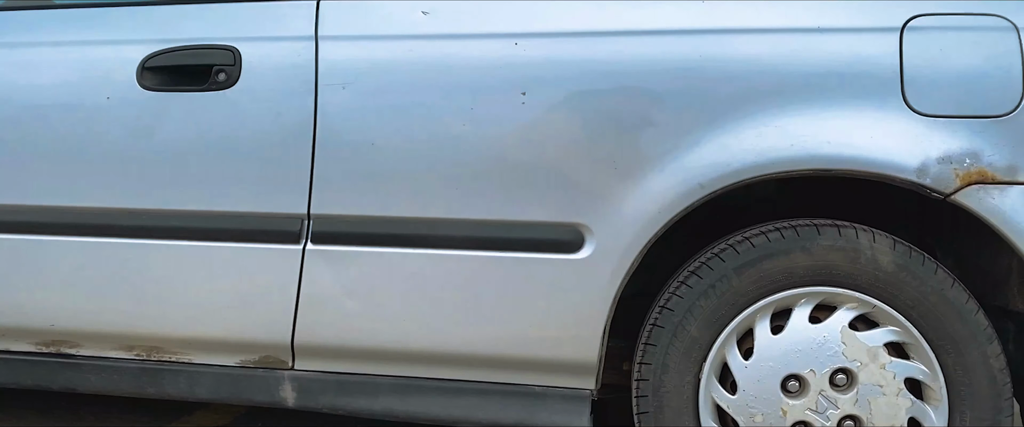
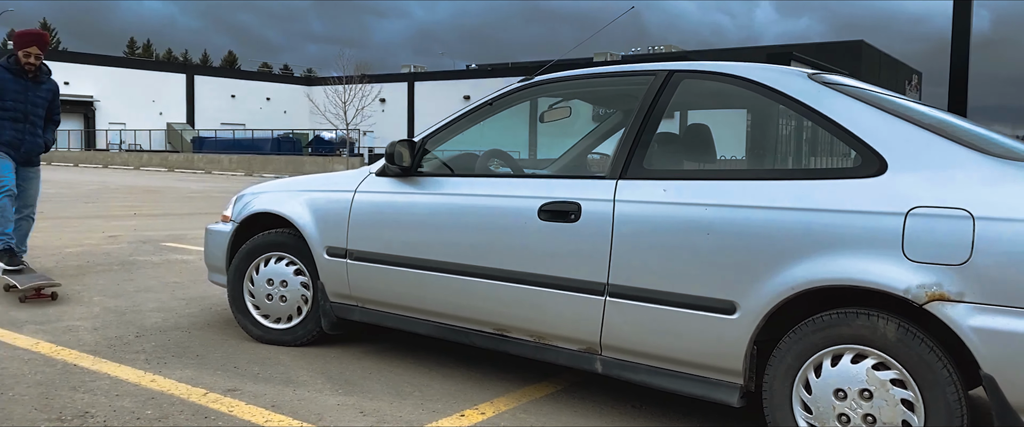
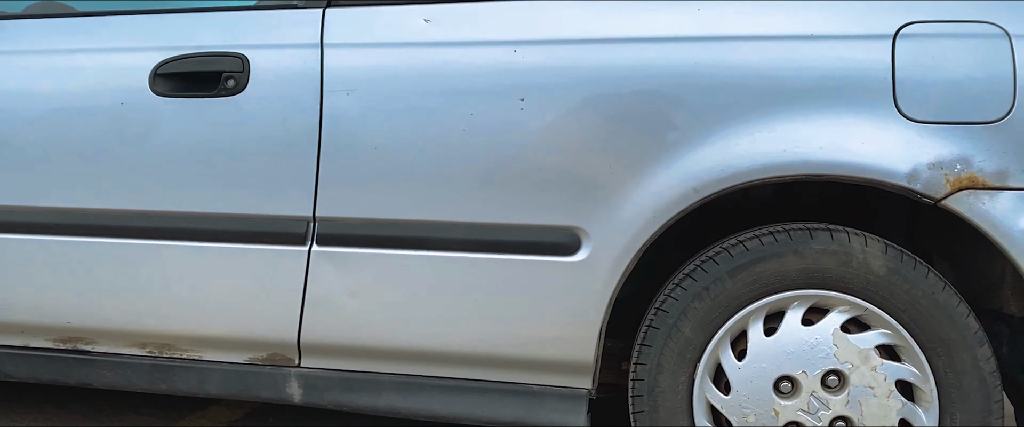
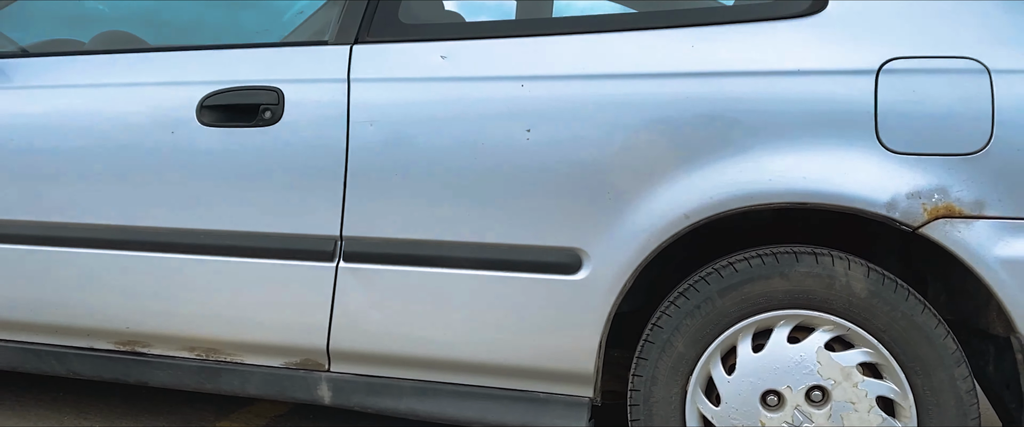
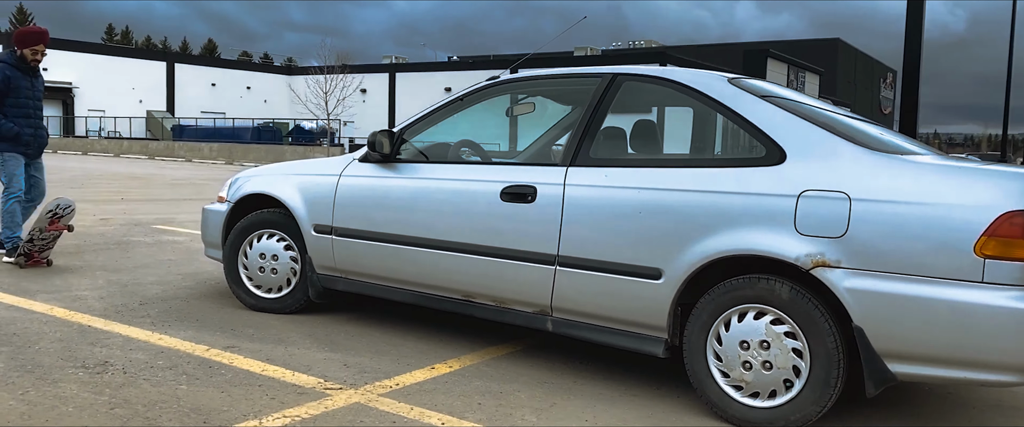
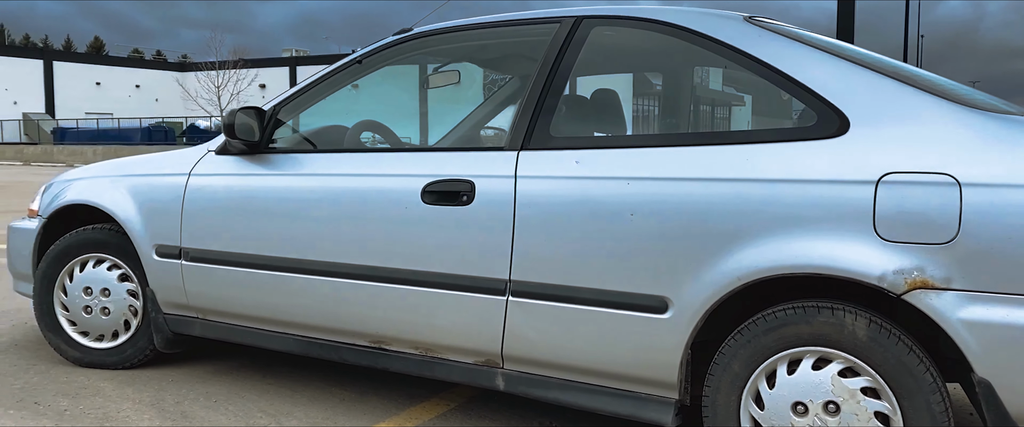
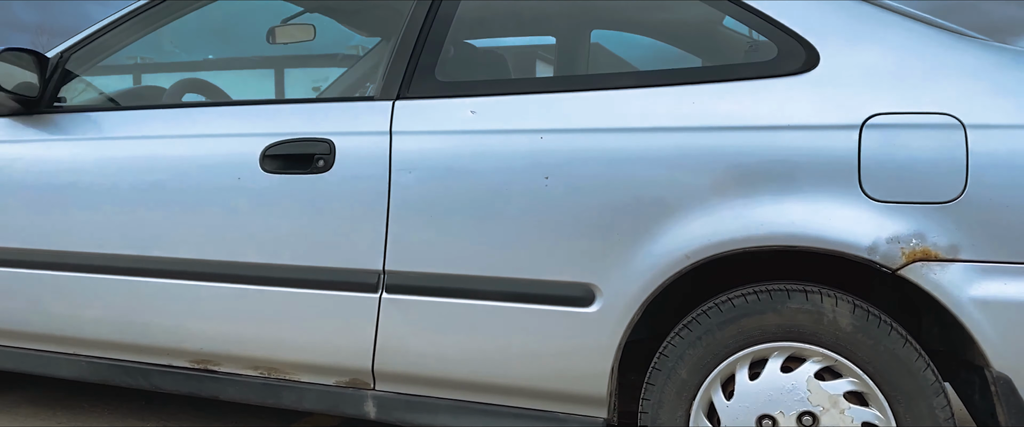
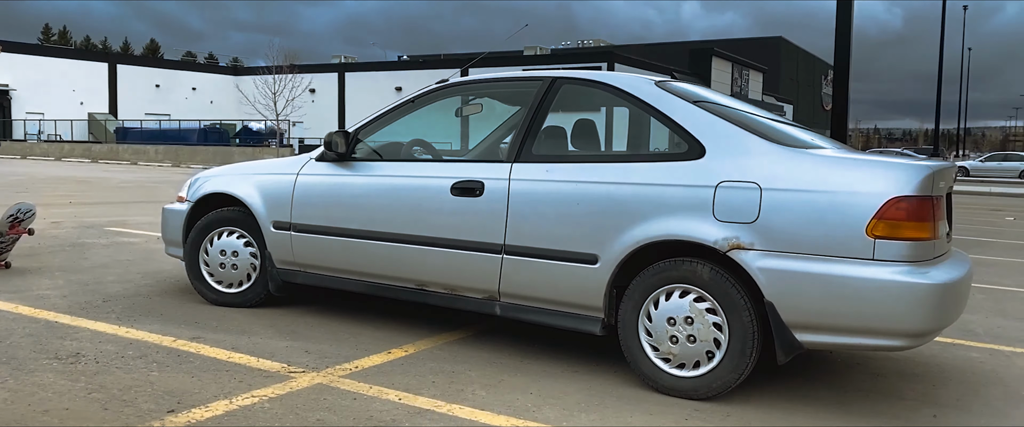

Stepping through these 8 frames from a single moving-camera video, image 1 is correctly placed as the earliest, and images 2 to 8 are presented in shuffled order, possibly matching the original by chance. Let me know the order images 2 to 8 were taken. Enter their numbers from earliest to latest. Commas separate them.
4, 3, 7, 6, 2, 5, 8
